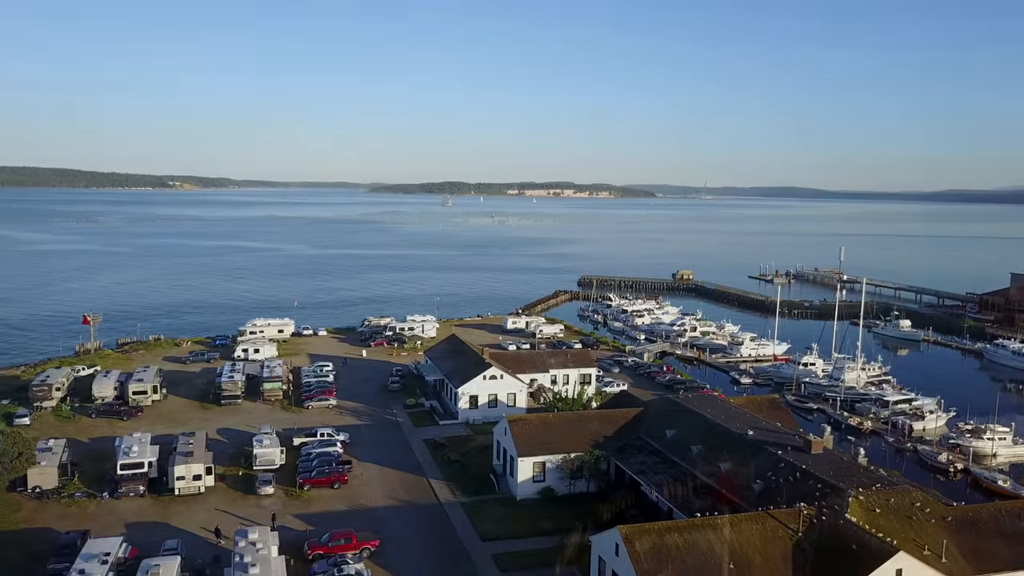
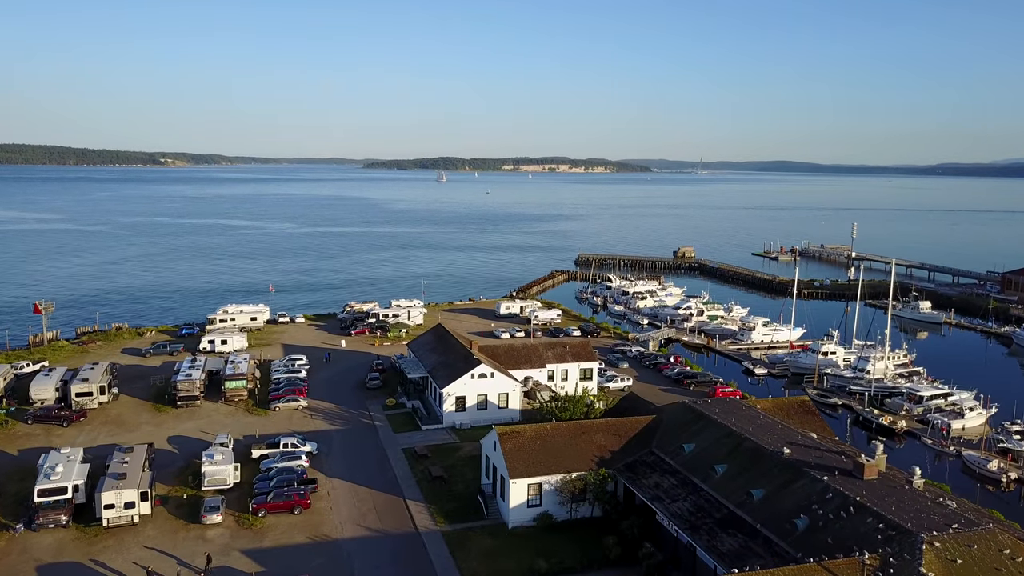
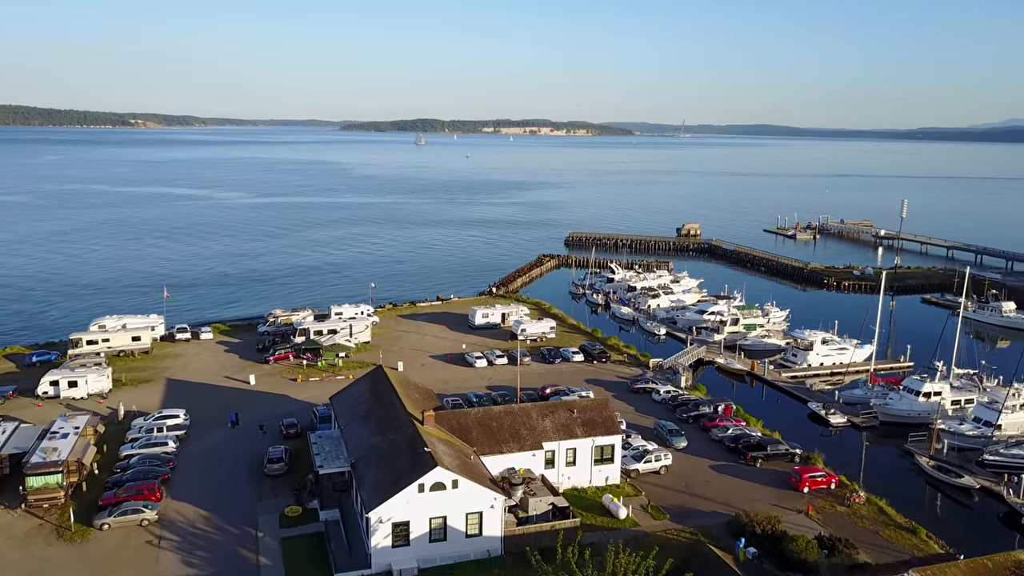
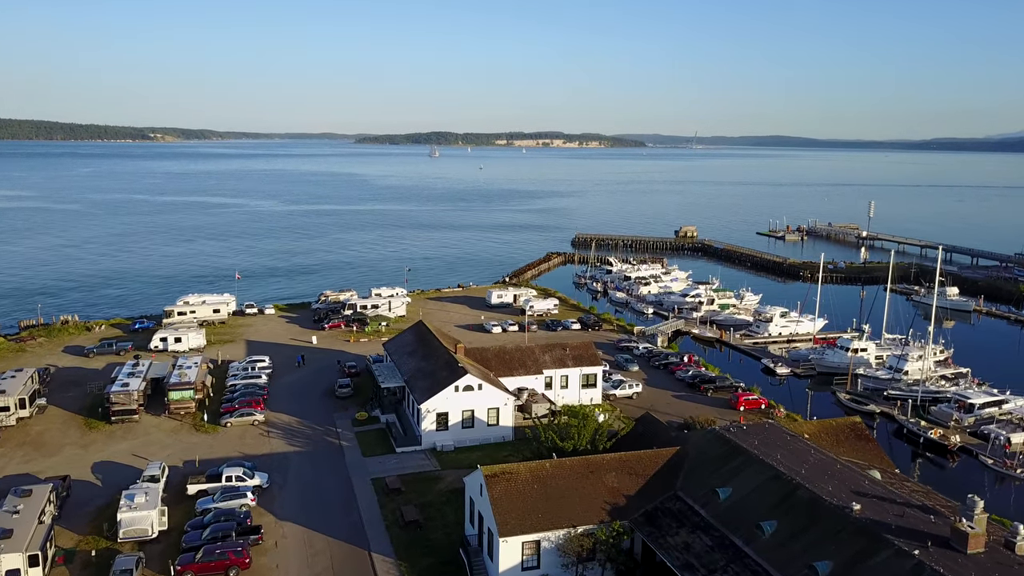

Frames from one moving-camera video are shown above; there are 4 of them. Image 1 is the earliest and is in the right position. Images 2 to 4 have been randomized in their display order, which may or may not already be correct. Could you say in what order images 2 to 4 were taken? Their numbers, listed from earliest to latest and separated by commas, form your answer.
2, 4, 3
